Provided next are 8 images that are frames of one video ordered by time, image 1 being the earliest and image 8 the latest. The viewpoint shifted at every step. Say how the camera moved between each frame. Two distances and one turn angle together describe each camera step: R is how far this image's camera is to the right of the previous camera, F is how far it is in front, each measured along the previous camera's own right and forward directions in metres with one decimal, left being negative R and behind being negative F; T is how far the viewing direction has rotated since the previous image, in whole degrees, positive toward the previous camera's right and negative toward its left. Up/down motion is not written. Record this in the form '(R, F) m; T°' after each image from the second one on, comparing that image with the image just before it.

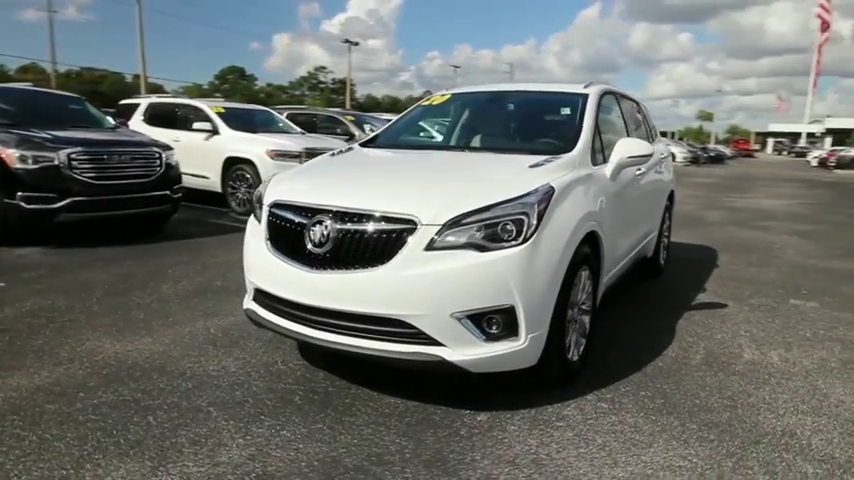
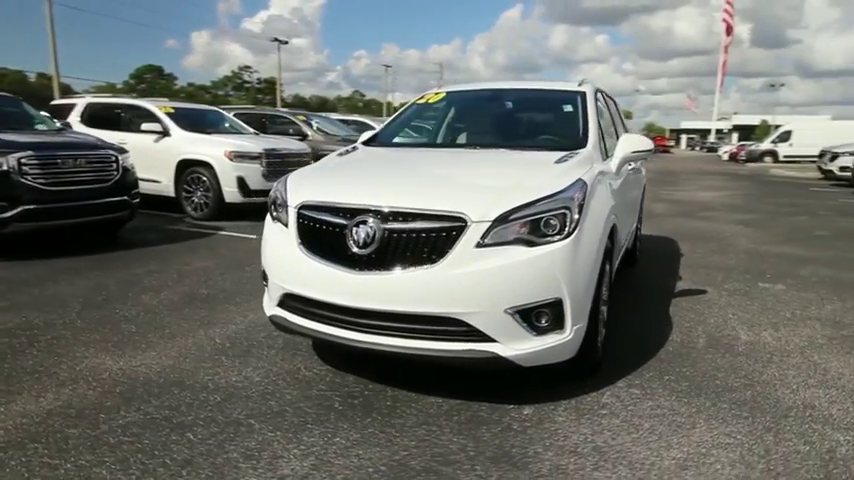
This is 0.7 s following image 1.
(-0.6, 0.0) m; +7°
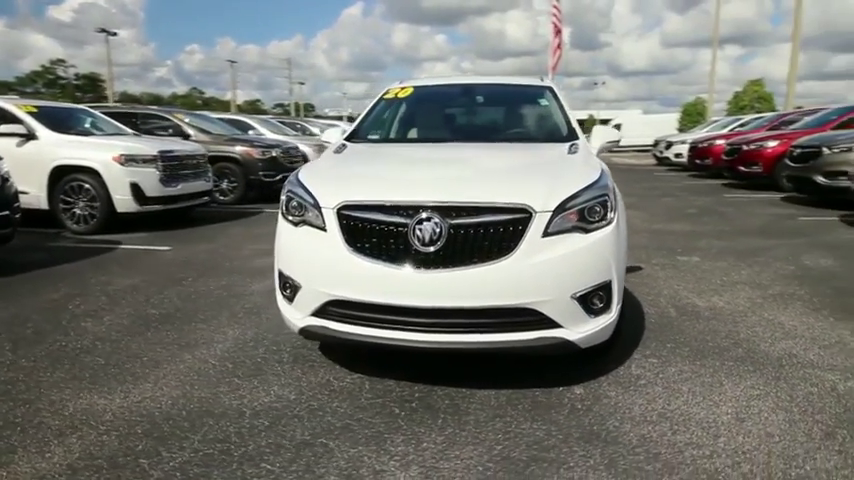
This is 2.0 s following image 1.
(-1.1, +0.2) m; +15°
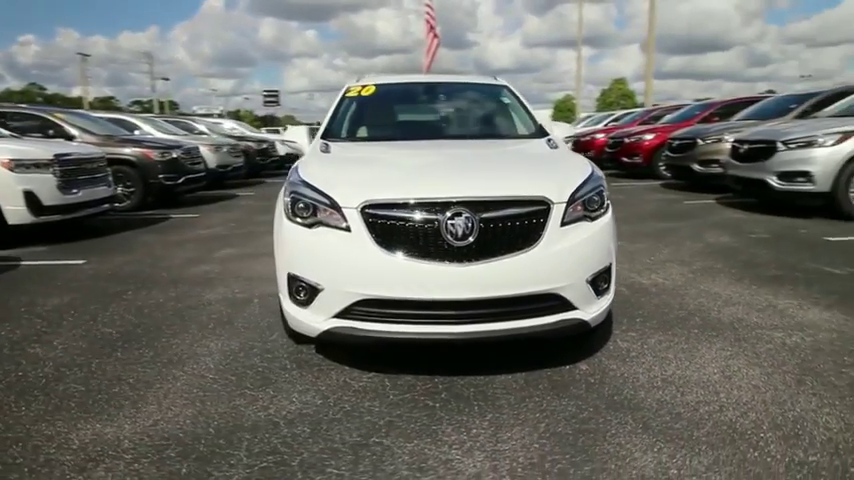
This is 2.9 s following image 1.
(-0.8, 0.0) m; +12°
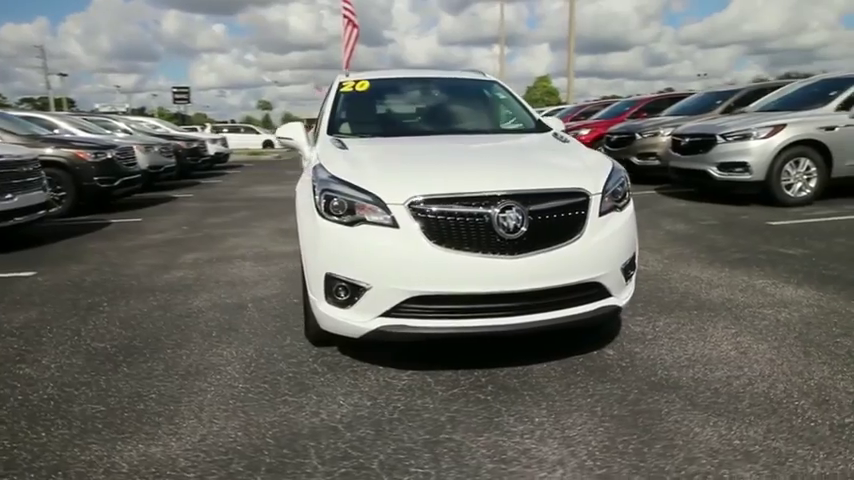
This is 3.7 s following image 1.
(-0.7, +0.1) m; +8°
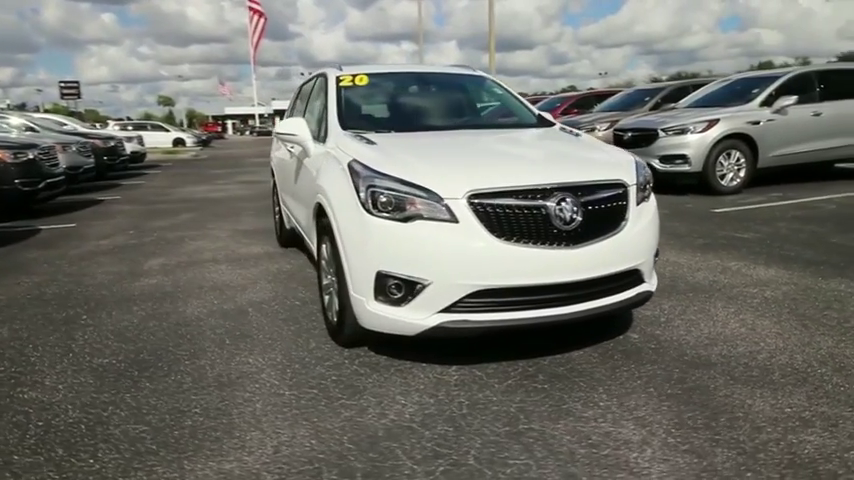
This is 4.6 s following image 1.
(-0.8, +0.1) m; +9°
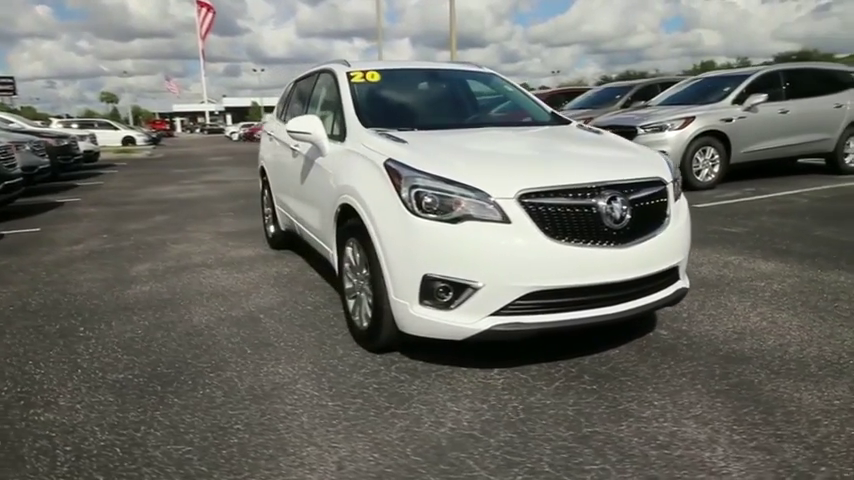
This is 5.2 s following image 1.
(-0.5, +0.1) m; +4°
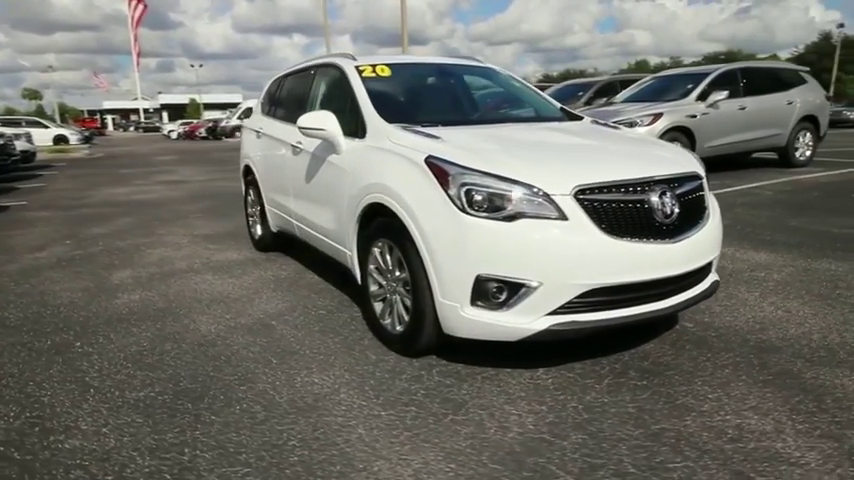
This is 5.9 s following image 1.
(-0.6, +0.1) m; +5°
